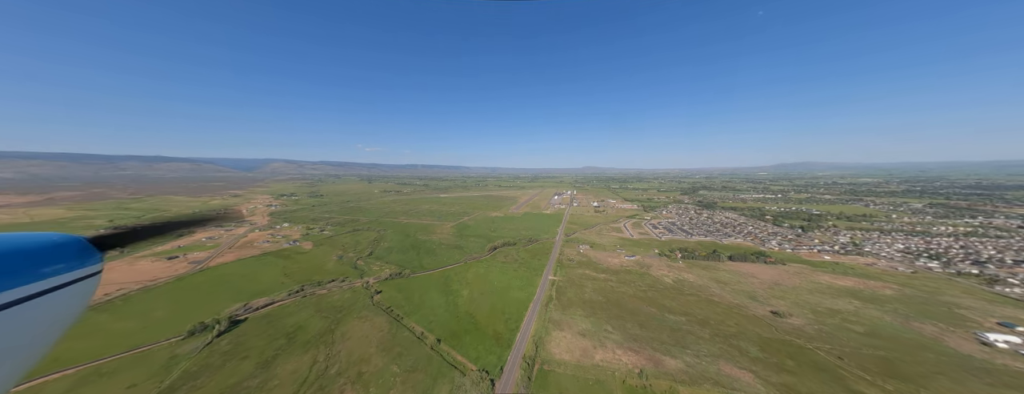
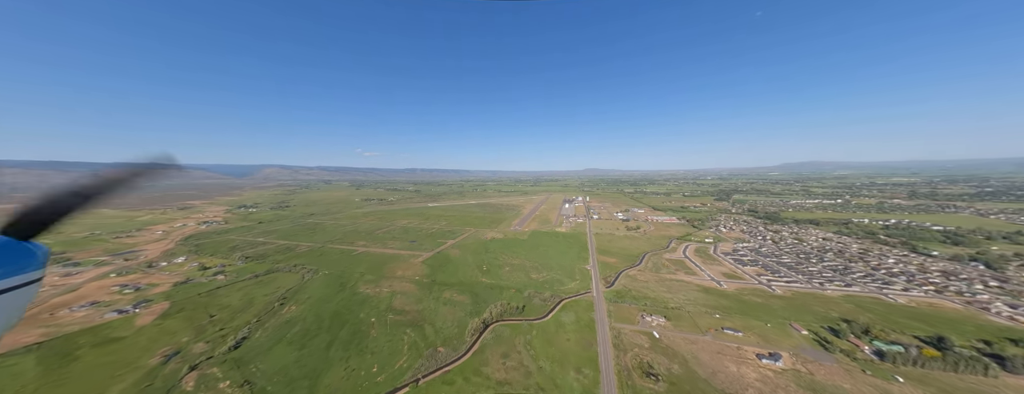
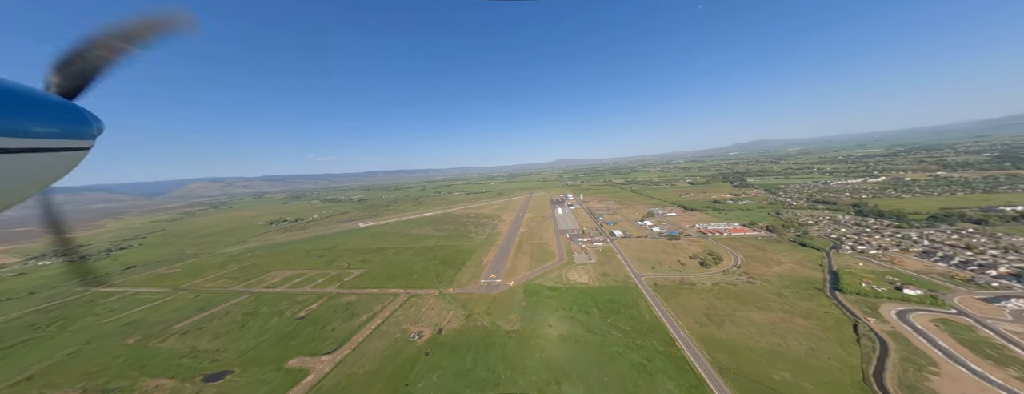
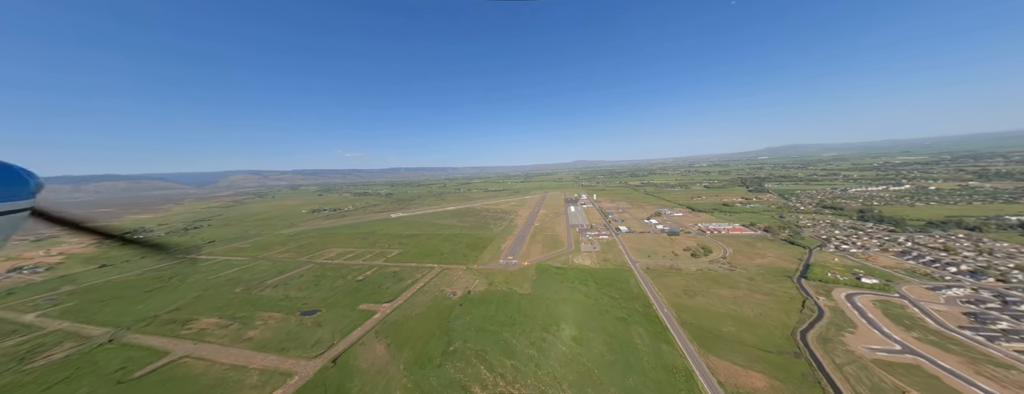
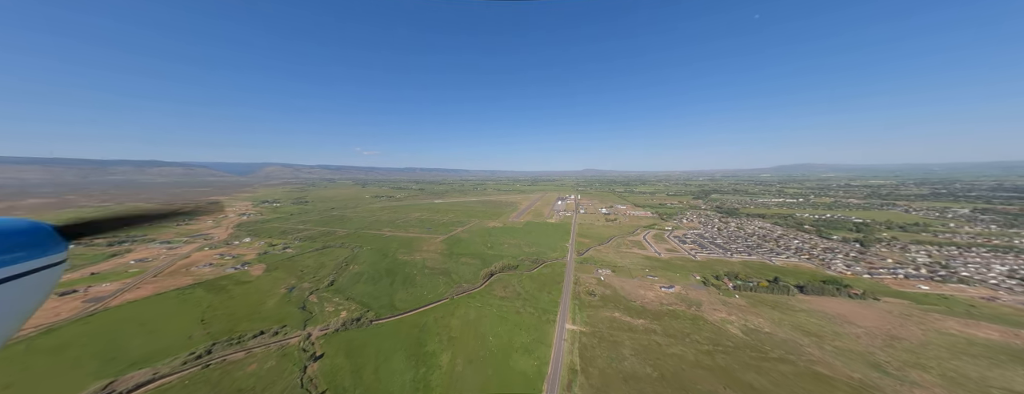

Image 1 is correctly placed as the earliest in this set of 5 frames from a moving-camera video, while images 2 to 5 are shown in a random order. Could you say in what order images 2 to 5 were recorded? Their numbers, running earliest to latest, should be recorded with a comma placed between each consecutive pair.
5, 2, 4, 3
